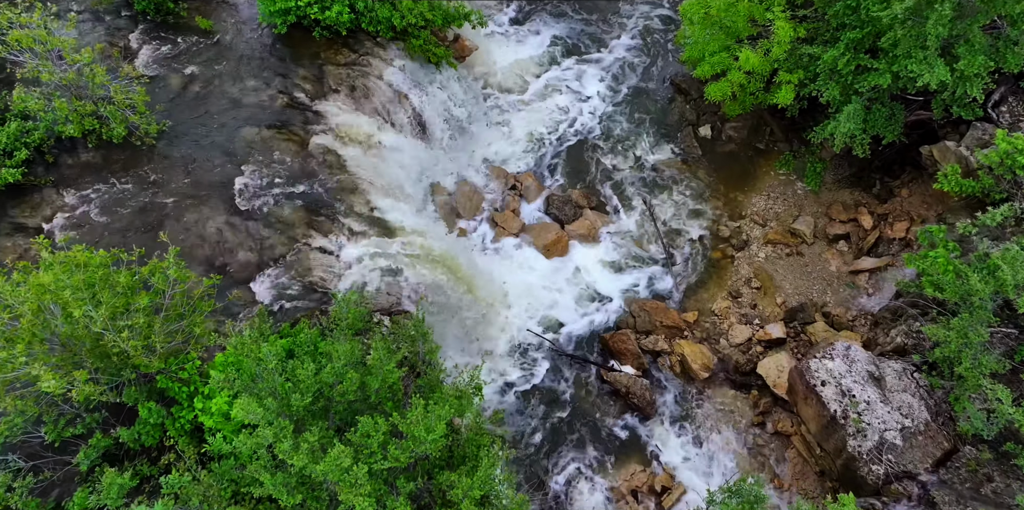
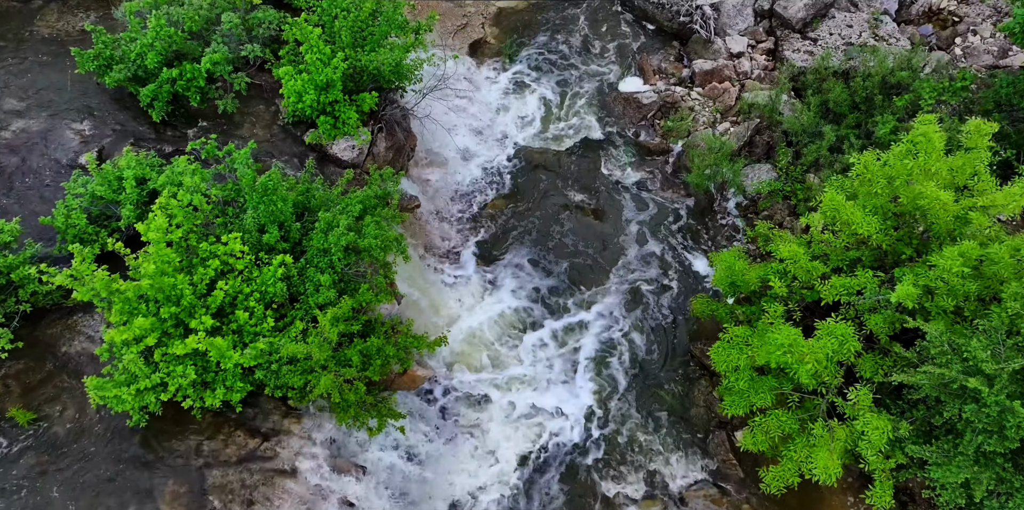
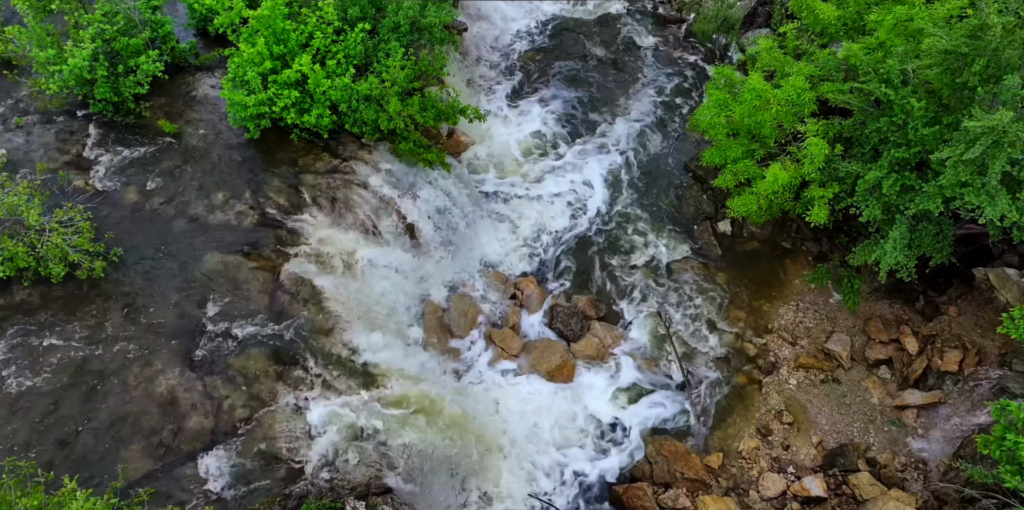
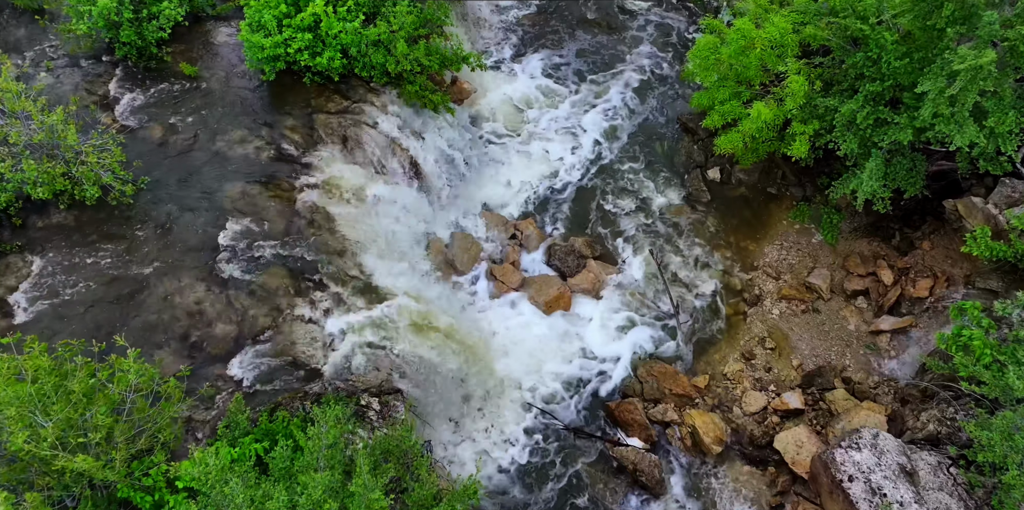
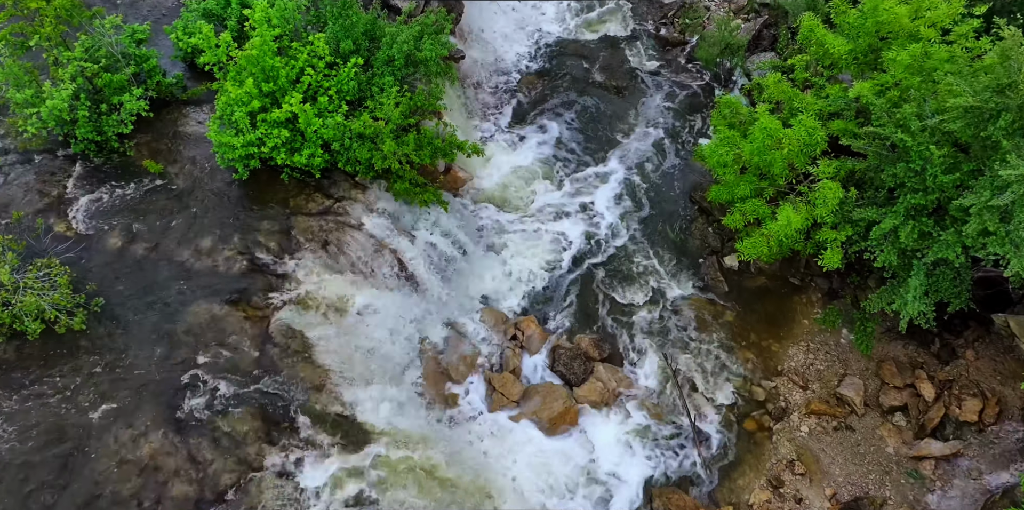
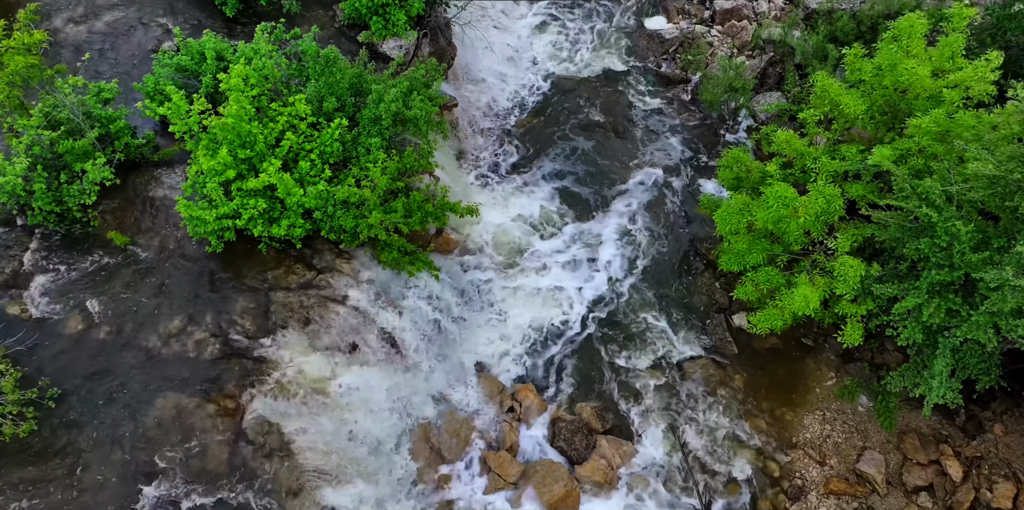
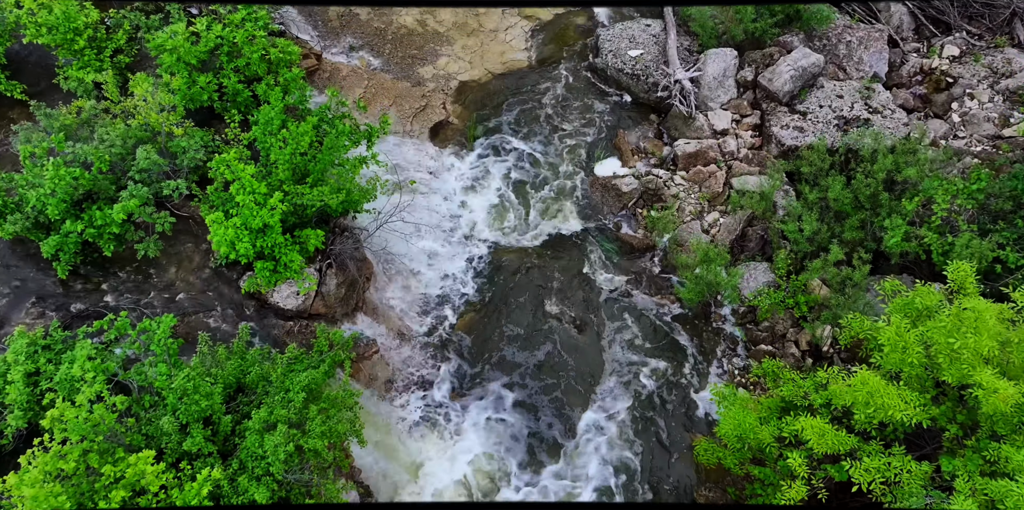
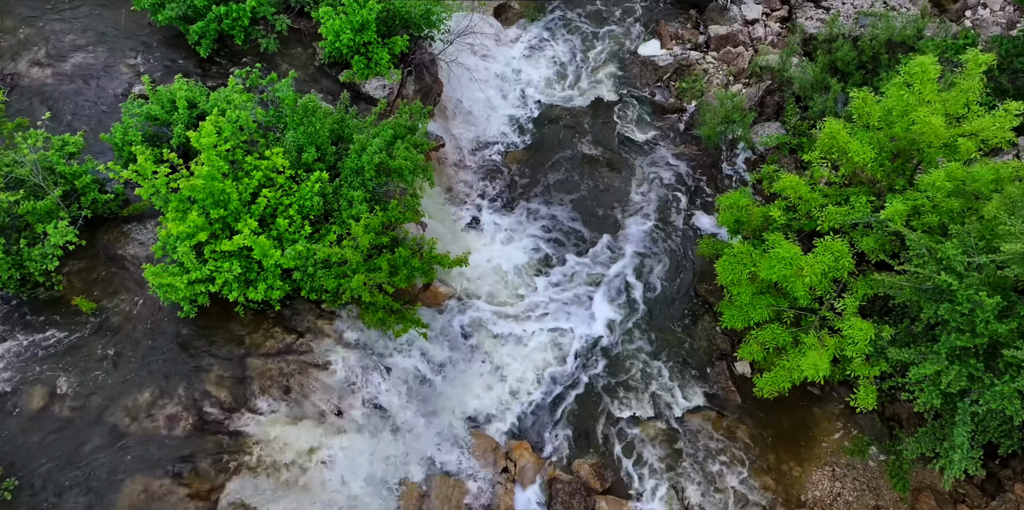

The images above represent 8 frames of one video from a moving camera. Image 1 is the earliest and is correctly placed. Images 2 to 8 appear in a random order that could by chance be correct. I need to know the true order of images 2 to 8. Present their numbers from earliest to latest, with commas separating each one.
4, 3, 5, 6, 8, 2, 7
